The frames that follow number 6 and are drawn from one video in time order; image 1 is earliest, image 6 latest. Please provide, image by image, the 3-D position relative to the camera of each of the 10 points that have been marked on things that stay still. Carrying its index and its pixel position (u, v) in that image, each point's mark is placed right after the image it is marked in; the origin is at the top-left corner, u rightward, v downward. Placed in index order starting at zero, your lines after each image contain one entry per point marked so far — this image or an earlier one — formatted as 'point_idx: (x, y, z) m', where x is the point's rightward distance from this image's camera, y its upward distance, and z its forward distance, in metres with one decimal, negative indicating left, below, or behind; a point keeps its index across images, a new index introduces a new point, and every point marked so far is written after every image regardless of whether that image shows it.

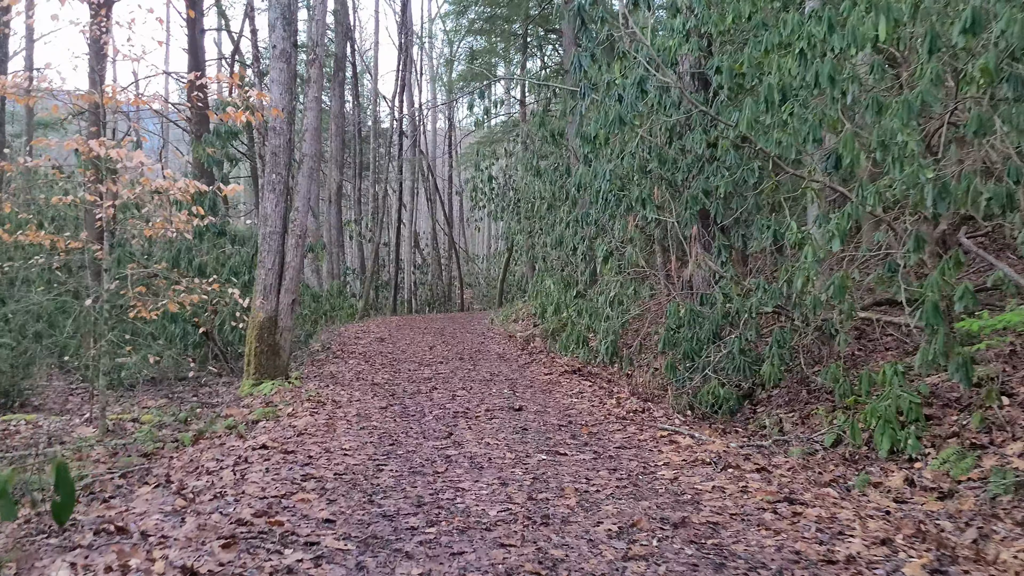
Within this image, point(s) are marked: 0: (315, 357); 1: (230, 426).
0: (-2.2, -0.8, +11.4) m
1: (-1.8, -0.9, +6.4) m
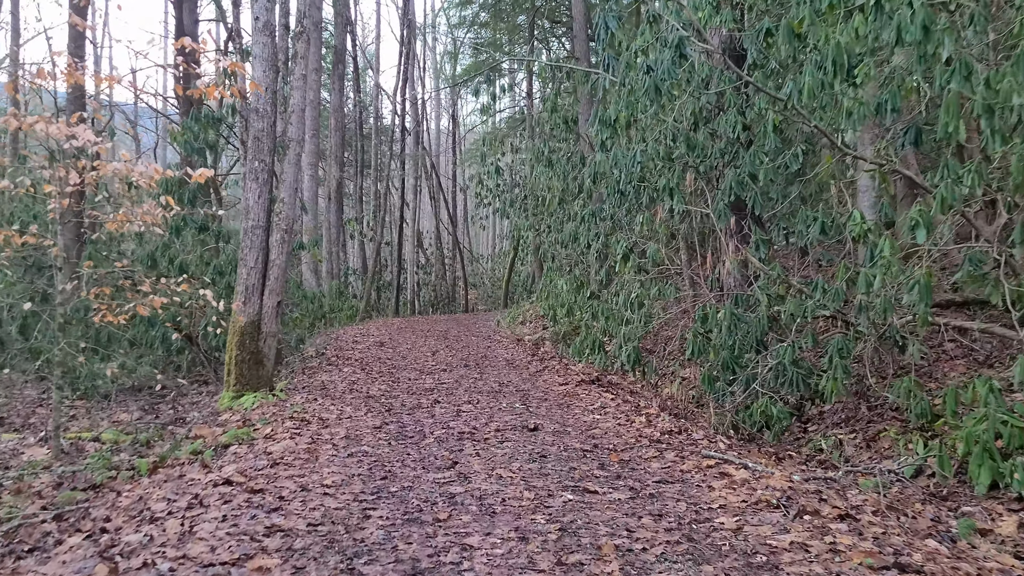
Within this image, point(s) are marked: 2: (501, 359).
0: (-2.1, -0.8, +10.5) m
1: (-1.7, -0.9, +5.4) m
2: (-0.1, -0.8, +11.5) m
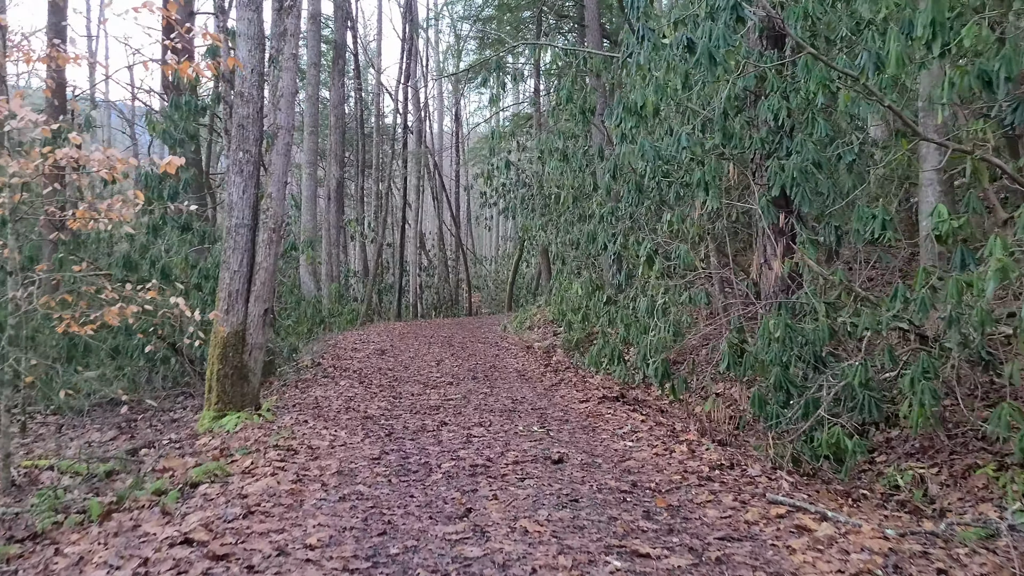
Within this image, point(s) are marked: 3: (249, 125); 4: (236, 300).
0: (-2.0, -0.8, +9.6) m
1: (-1.6, -0.9, +4.6) m
2: (0.0, -0.8, +10.6) m
3: (-1.8, +1.1, +6.9) m
4: (-1.9, -0.1, +7.0) m
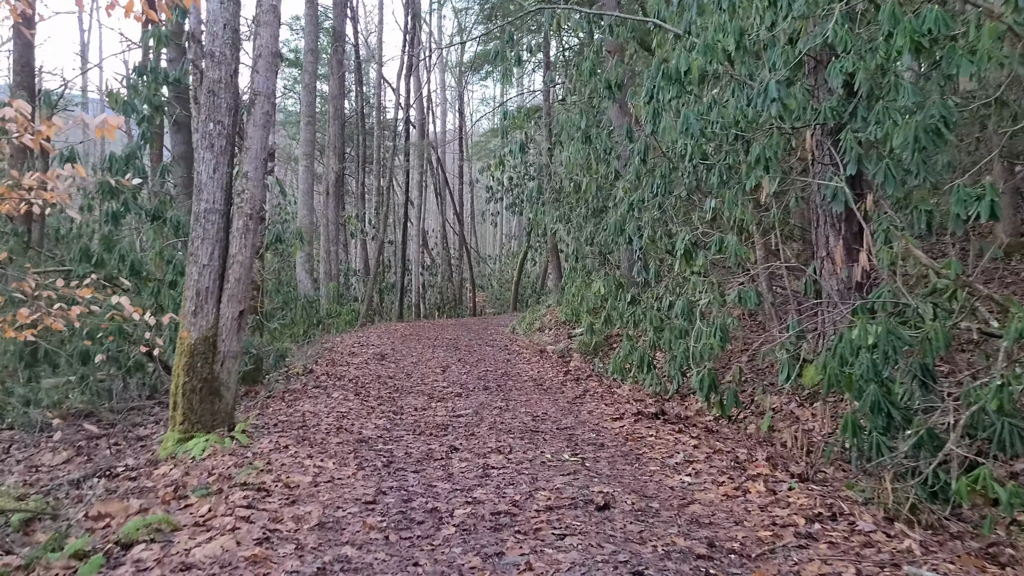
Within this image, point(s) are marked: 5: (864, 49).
0: (-1.9, -0.8, +8.5) m
1: (-1.4, -0.9, +3.4) m
2: (+0.1, -0.8, +9.5) m
3: (-1.6, +1.1, +5.8) m
4: (-1.7, -0.1, +5.8) m
5: (+2.0, +1.4, +5.9) m
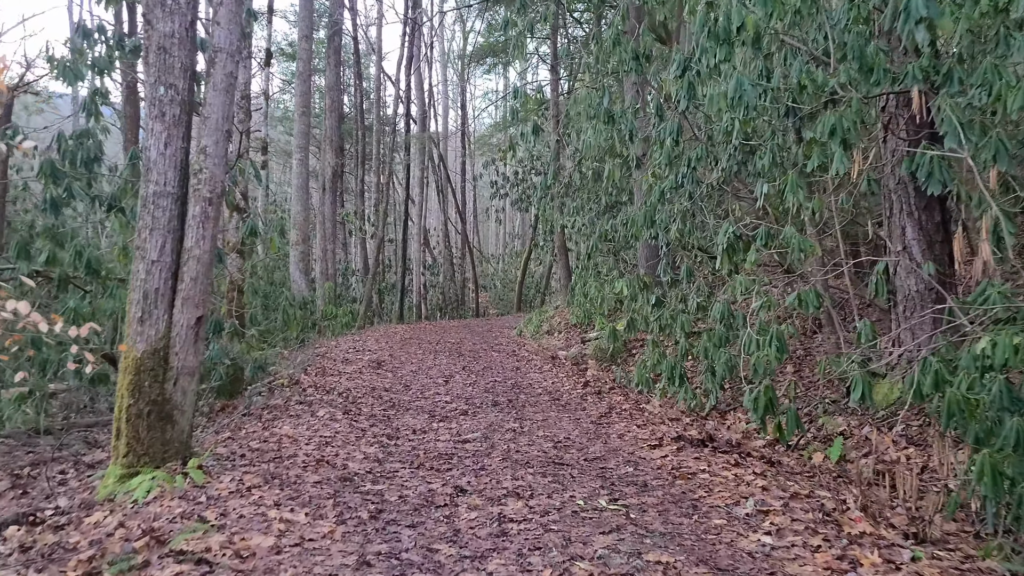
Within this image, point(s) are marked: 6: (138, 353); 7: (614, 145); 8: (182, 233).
0: (-1.8, -0.8, +7.4) m
1: (-1.4, -0.9, +2.4) m
2: (+0.2, -0.8, +8.4) m
3: (-1.6, +1.1, +4.7) m
4: (-1.7, -0.1, +4.8) m
5: (+2.1, +1.4, +4.8) m
6: (-1.7, -0.3, +4.8) m
7: (+0.9, +1.3, +9.0) m
8: (-1.6, +0.3, +4.9) m
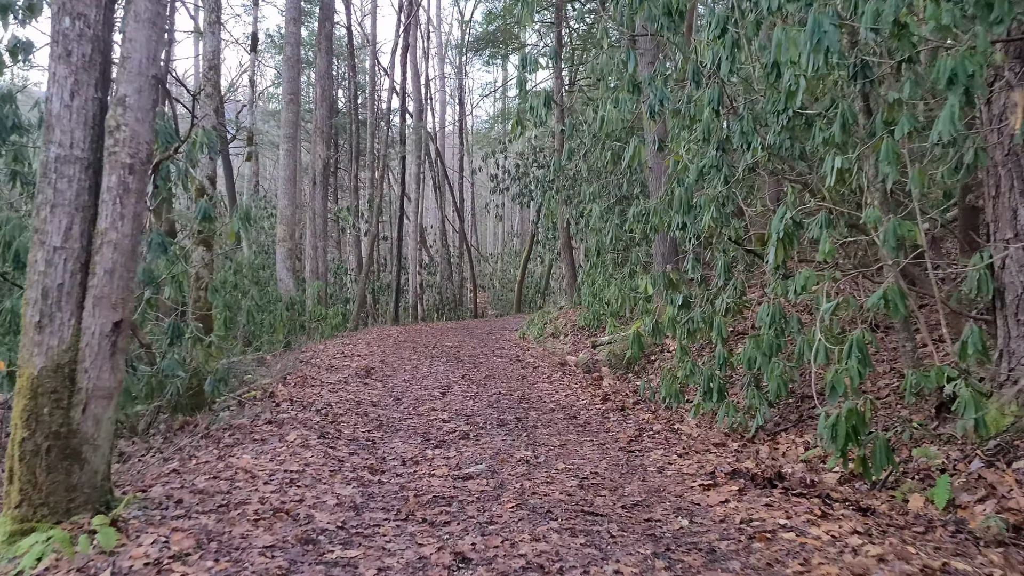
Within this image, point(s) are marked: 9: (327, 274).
0: (-1.7, -0.8, +6.3) m
1: (-1.3, -0.9, +1.2) m
2: (+0.3, -0.8, +7.2) m
3: (-1.5, +1.1, +3.6) m
4: (-1.6, -0.1, +3.6) m
5: (+2.2, +1.4, +3.6) m
6: (-1.7, -0.3, +3.6) m
7: (+1.0, +1.3, +7.9) m
8: (-1.5, +0.3, +3.7) m
9: (-3.5, +0.3, +19.2) m
